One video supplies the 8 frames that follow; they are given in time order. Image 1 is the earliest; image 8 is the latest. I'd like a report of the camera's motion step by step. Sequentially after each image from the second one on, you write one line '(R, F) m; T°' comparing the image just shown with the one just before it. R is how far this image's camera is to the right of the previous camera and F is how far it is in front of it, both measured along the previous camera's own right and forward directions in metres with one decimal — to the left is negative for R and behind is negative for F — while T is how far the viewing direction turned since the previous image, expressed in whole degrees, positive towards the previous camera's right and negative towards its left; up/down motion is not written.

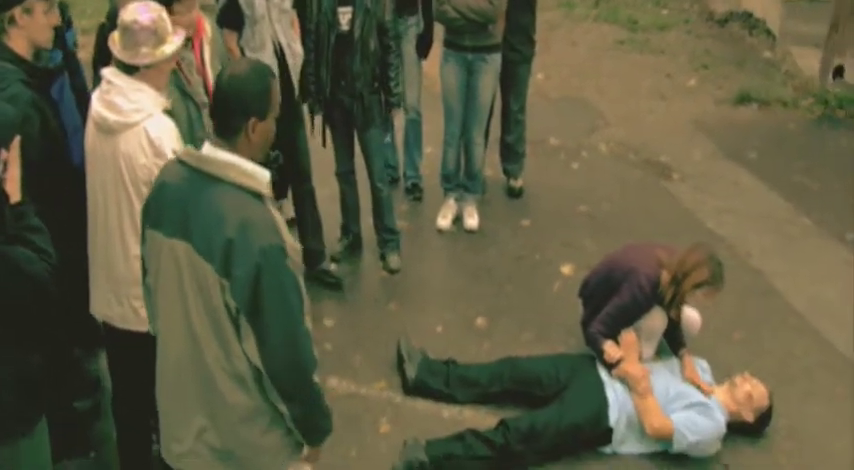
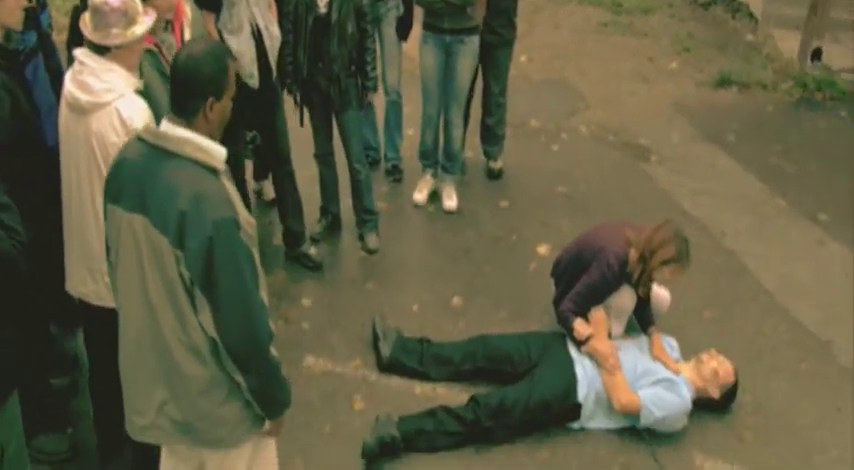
(+0.1, -0.1) m; 0°
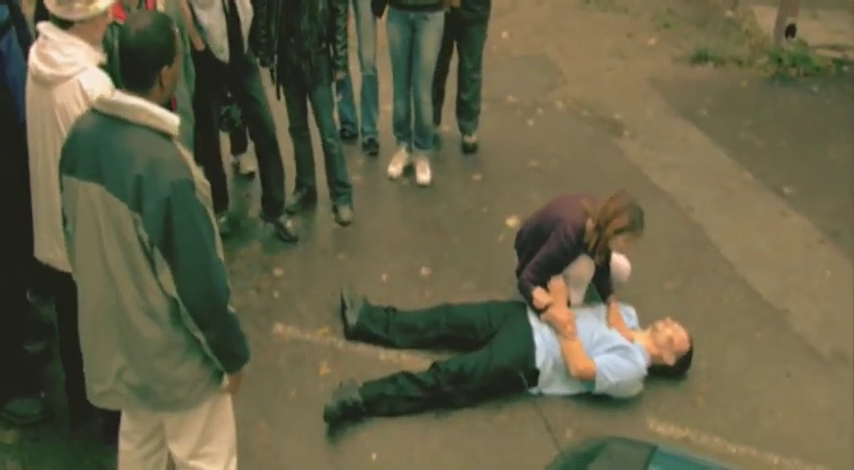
(+0.2, -0.1) m; 0°
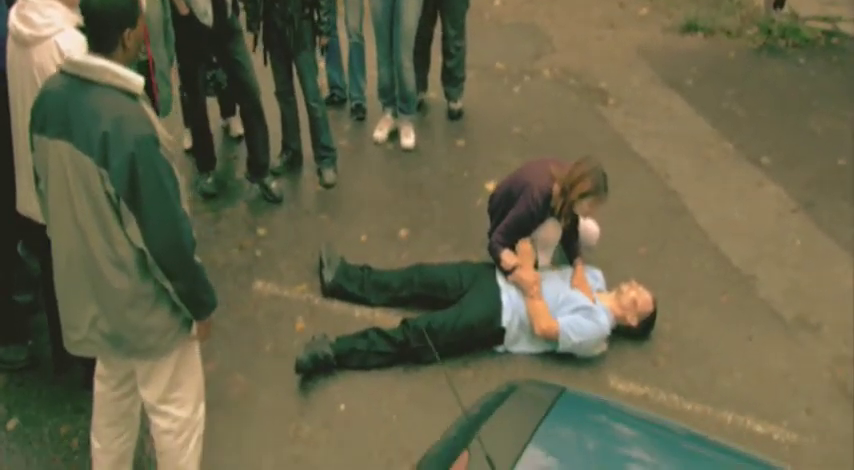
(+0.2, -0.1) m; -1°
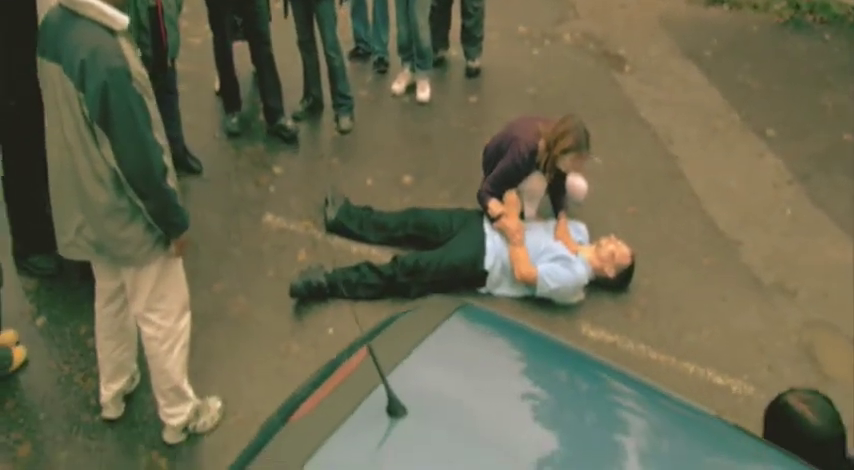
(+0.3, -0.3) m; -3°
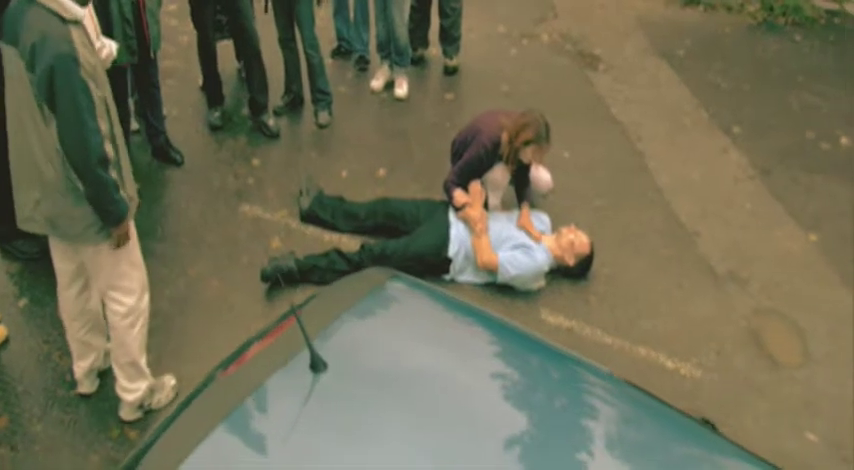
(+0.2, -0.2) m; 0°
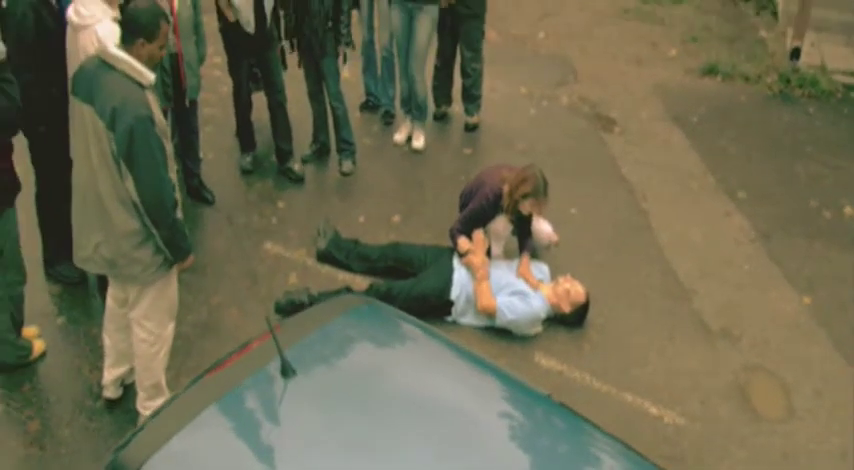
(+0.2, -0.3) m; -3°
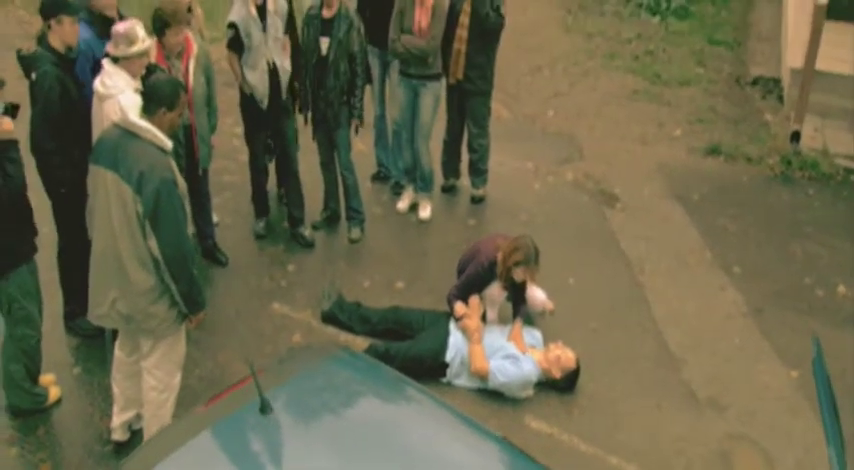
(+0.2, -0.3) m; -2°
